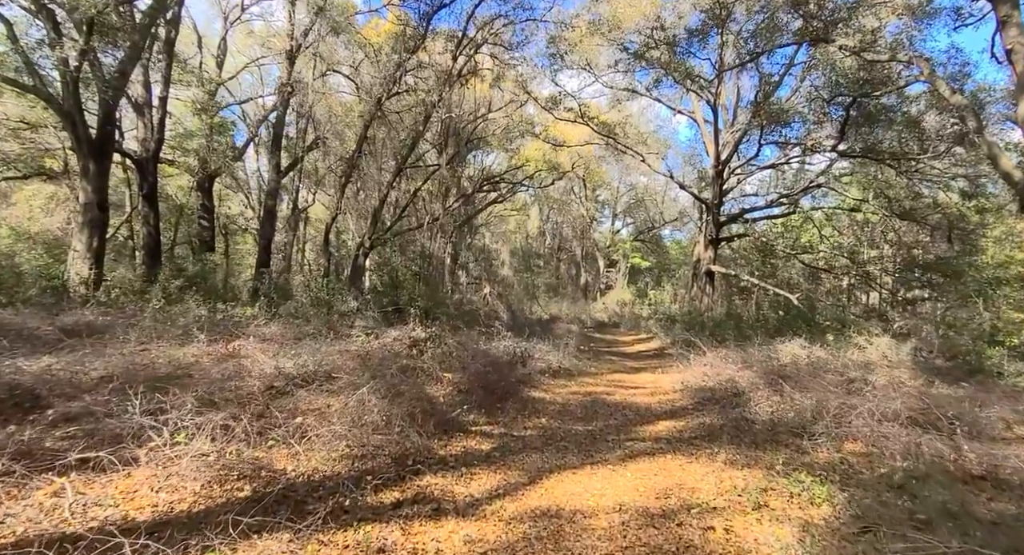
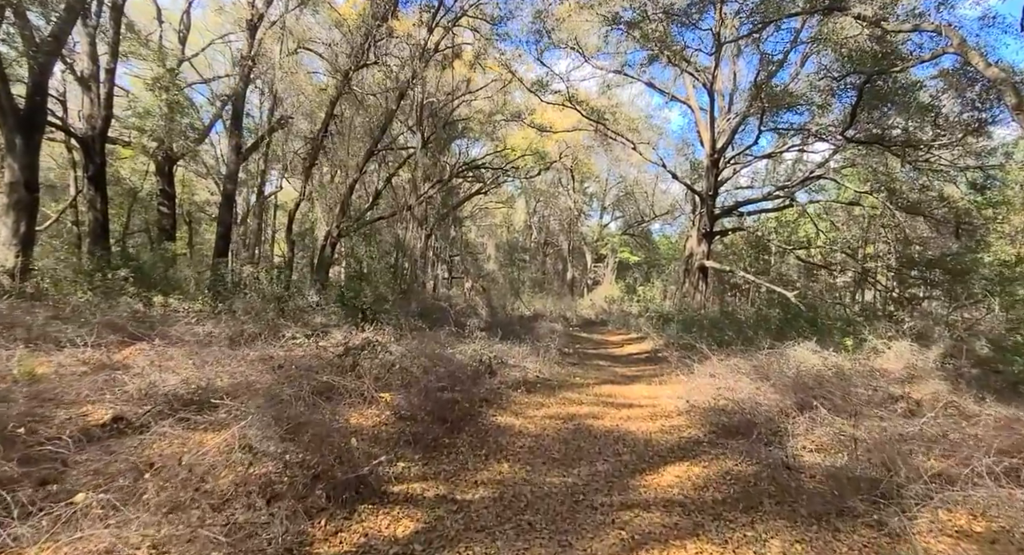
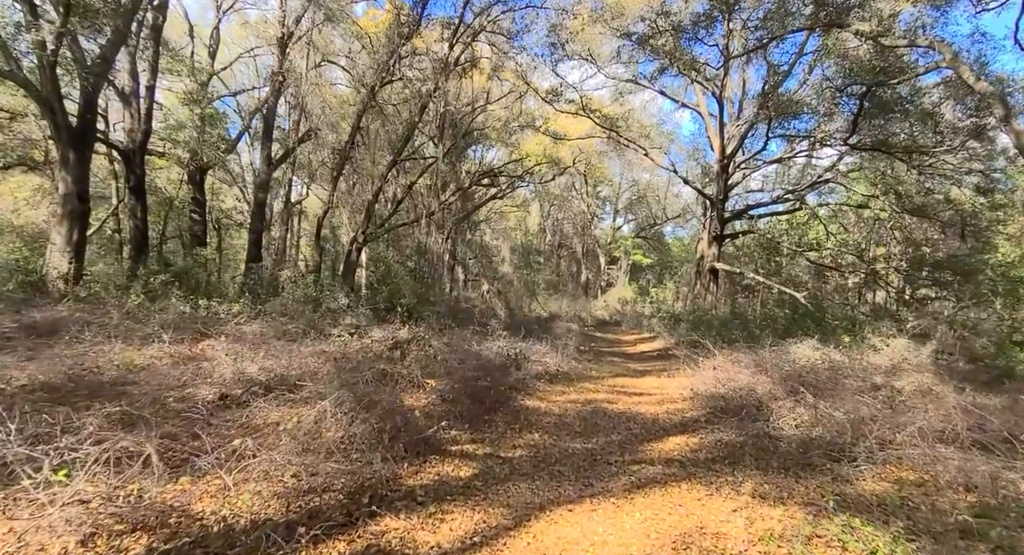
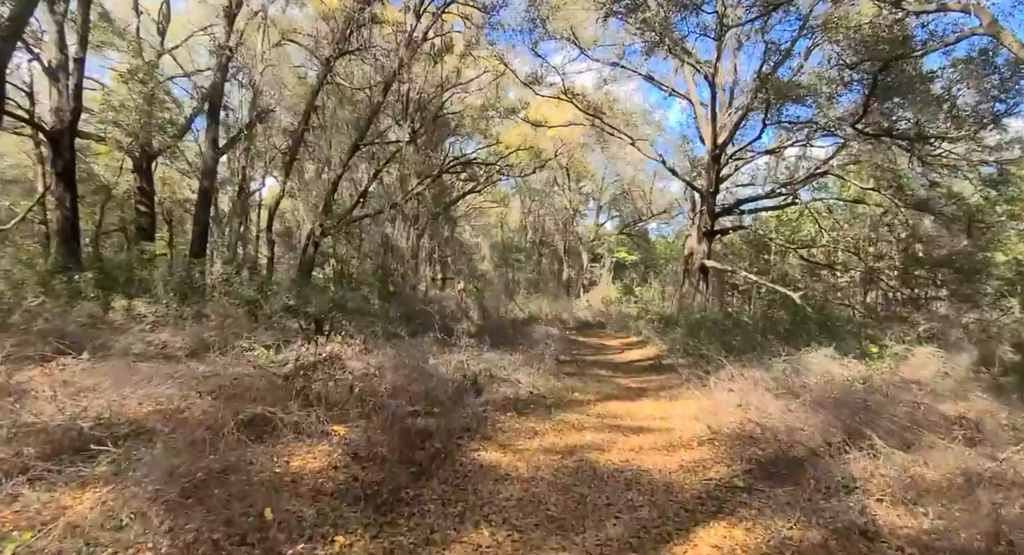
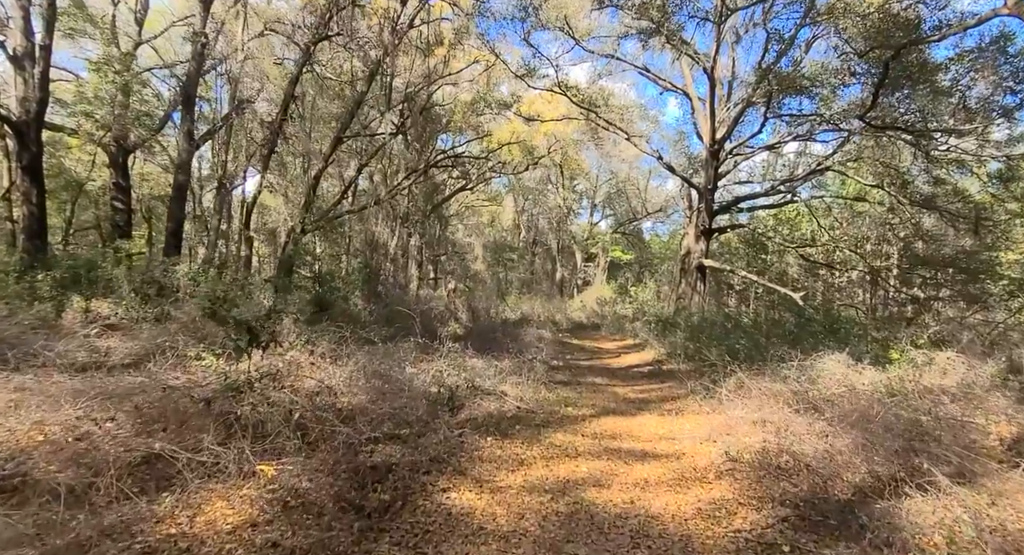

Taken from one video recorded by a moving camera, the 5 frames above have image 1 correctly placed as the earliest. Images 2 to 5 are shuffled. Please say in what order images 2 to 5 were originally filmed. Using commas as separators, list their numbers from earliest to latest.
3, 2, 4, 5
